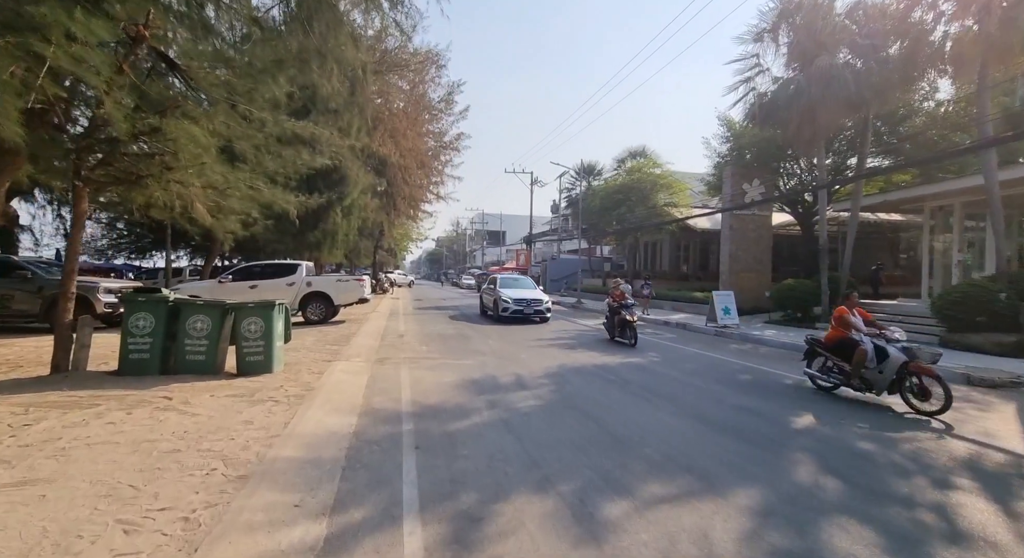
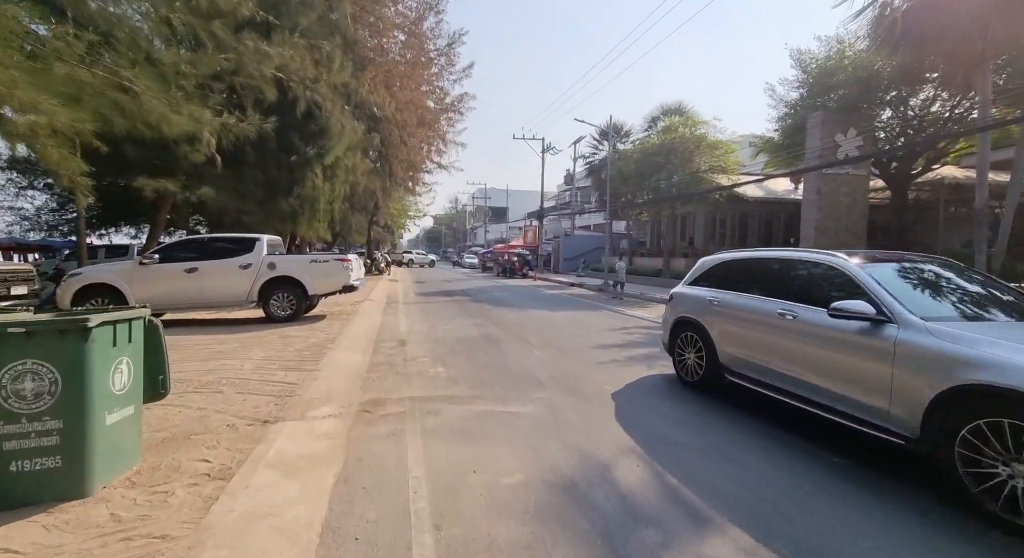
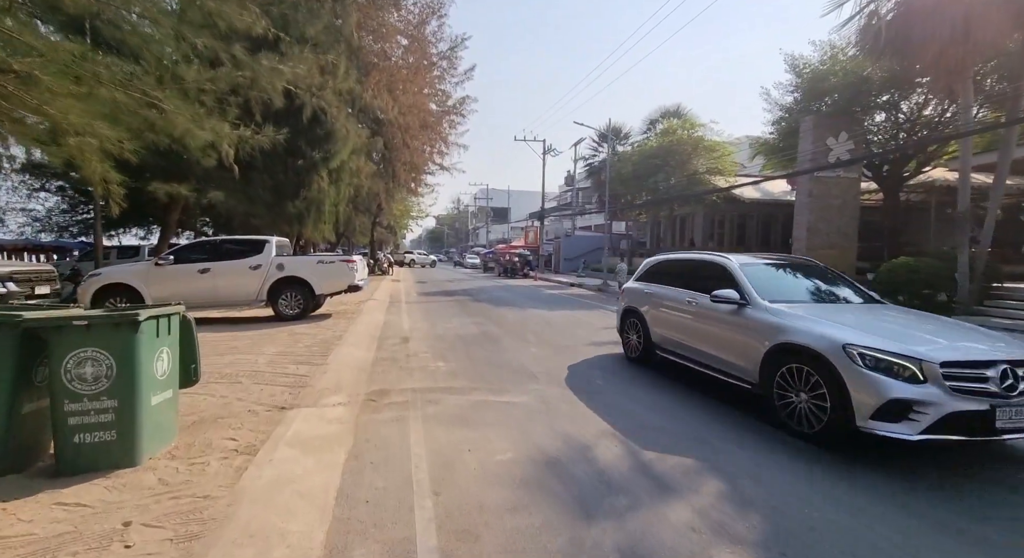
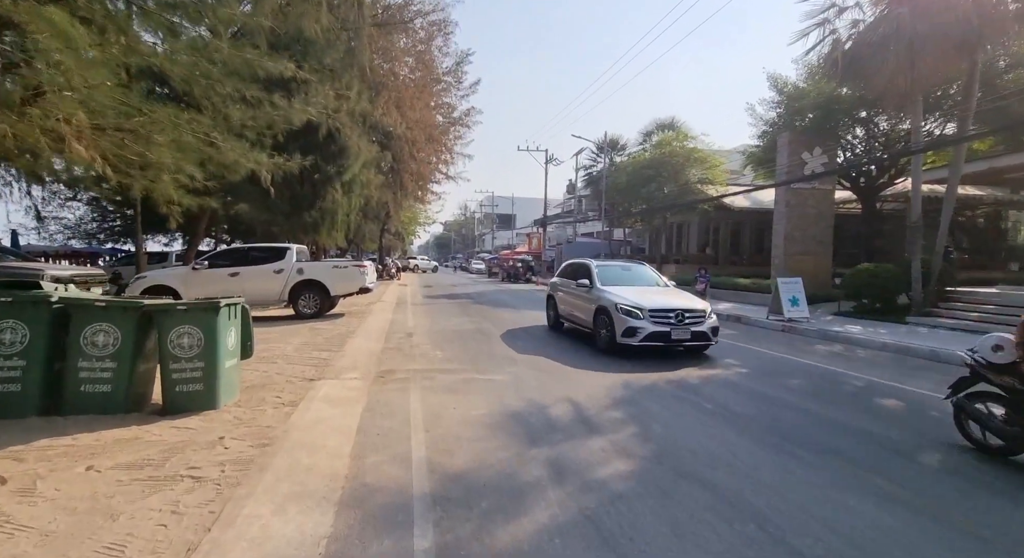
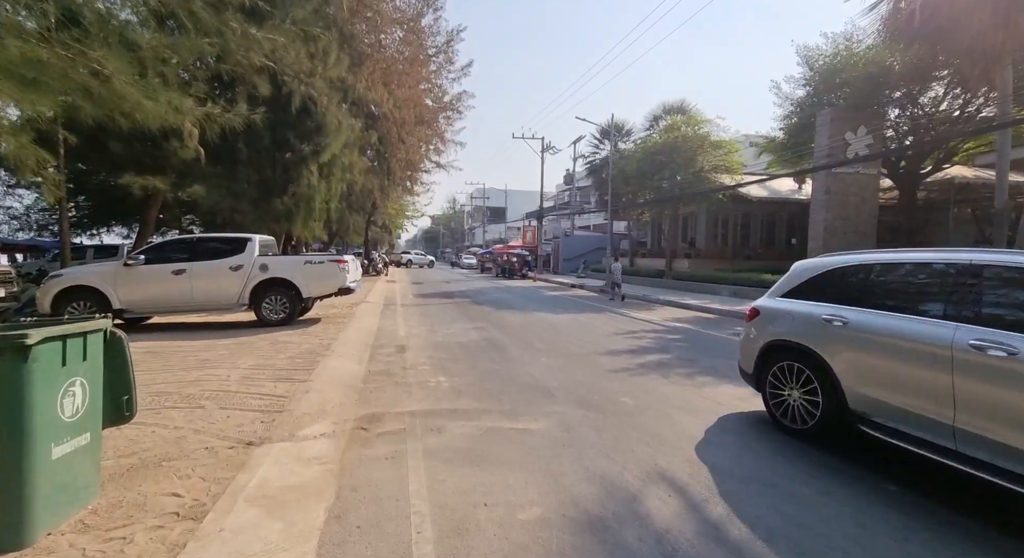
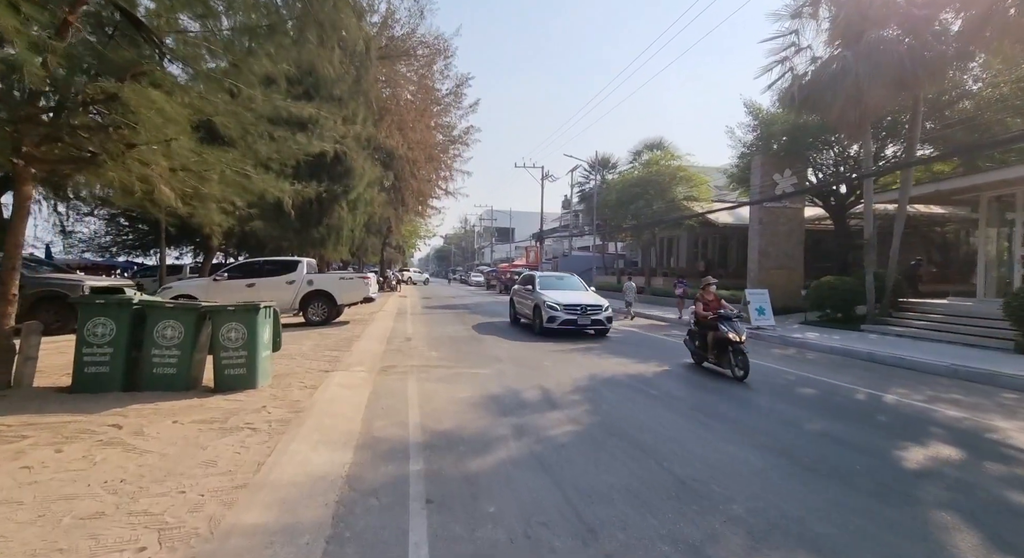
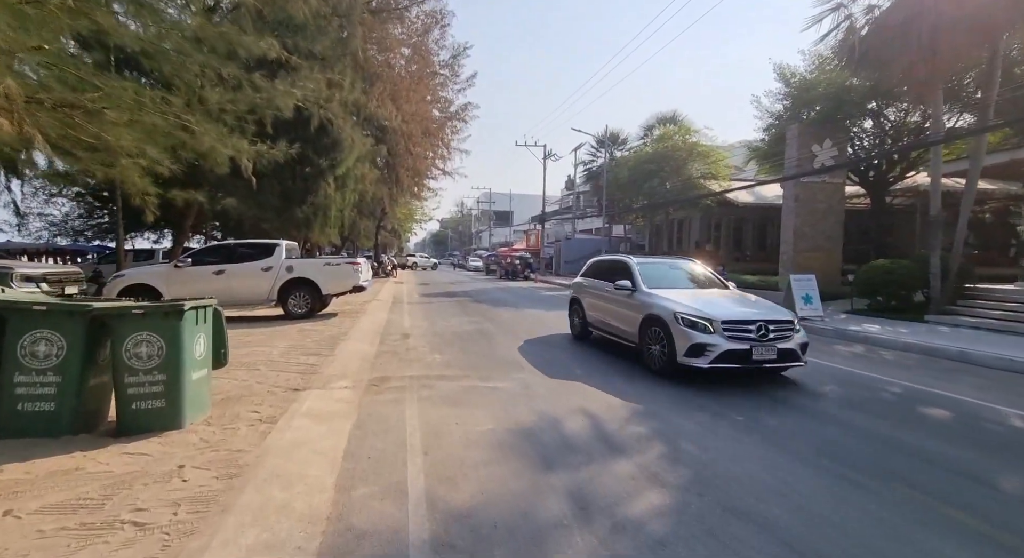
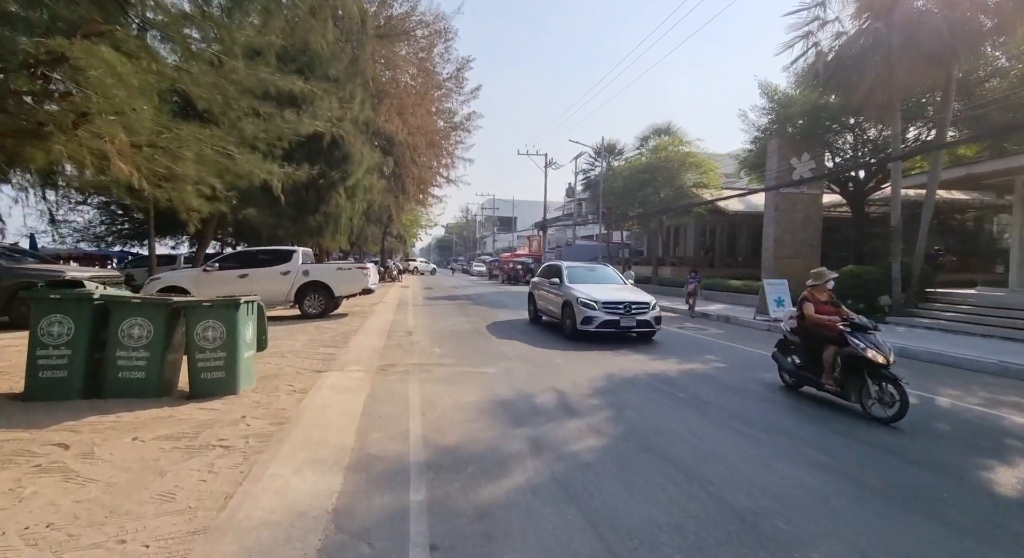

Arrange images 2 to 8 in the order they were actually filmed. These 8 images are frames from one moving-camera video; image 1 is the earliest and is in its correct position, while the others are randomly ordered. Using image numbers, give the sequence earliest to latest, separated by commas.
6, 8, 4, 7, 3, 2, 5
